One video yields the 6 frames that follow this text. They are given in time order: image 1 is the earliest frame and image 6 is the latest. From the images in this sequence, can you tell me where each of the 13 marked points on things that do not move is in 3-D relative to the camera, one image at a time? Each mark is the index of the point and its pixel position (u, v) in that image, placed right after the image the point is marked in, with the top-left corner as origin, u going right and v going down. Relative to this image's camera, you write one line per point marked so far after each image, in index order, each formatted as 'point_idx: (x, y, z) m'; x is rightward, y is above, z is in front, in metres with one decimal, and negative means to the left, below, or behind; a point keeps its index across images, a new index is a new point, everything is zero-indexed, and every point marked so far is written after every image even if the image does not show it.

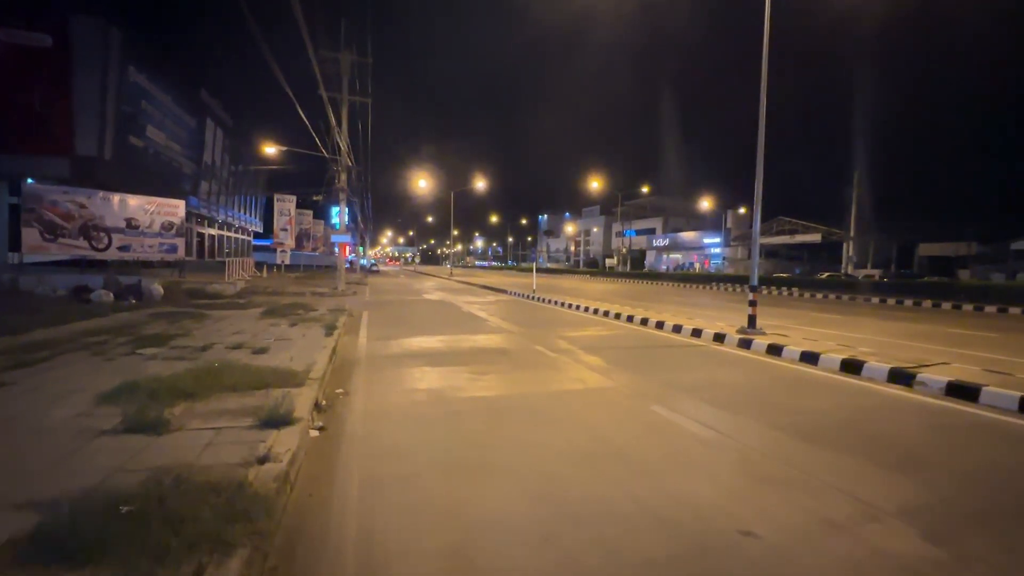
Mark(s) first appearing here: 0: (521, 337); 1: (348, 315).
0: (+0.2, -1.5, +14.2) m
1: (-6.1, -1.0, +17.6) m
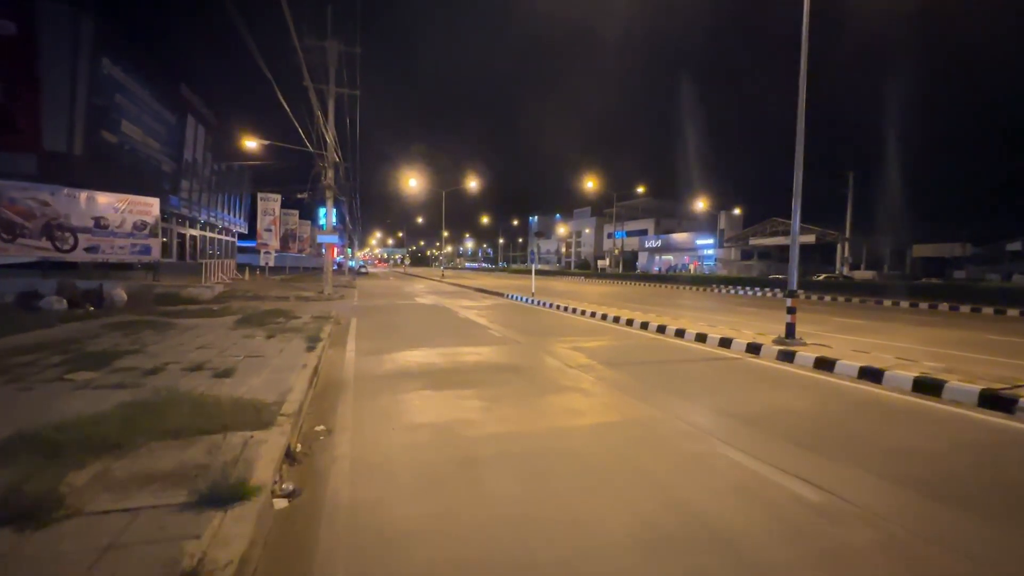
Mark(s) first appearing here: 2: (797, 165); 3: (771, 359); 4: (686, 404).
0: (+0.5, -1.6, +12.6) m
1: (-5.9, -1.2, +15.9) m
2: (+7.2, +3.1, +12.0) m
3: (+6.2, -1.7, +11.4) m
4: (+2.9, -1.9, +7.8) m
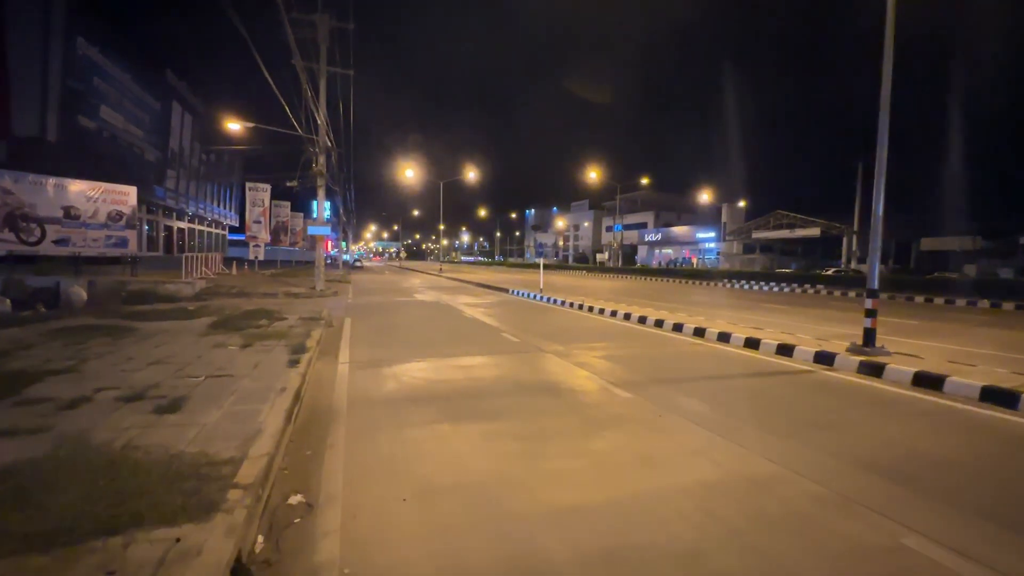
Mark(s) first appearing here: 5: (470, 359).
0: (+1.0, -1.6, +10.6) m
1: (-5.4, -1.1, +13.9) m
2: (+7.8, +3.1, +10.1) m
3: (+6.7, -1.7, +9.5) m
4: (+3.4, -1.9, +5.8) m
5: (-0.9, -1.5, +10.4) m
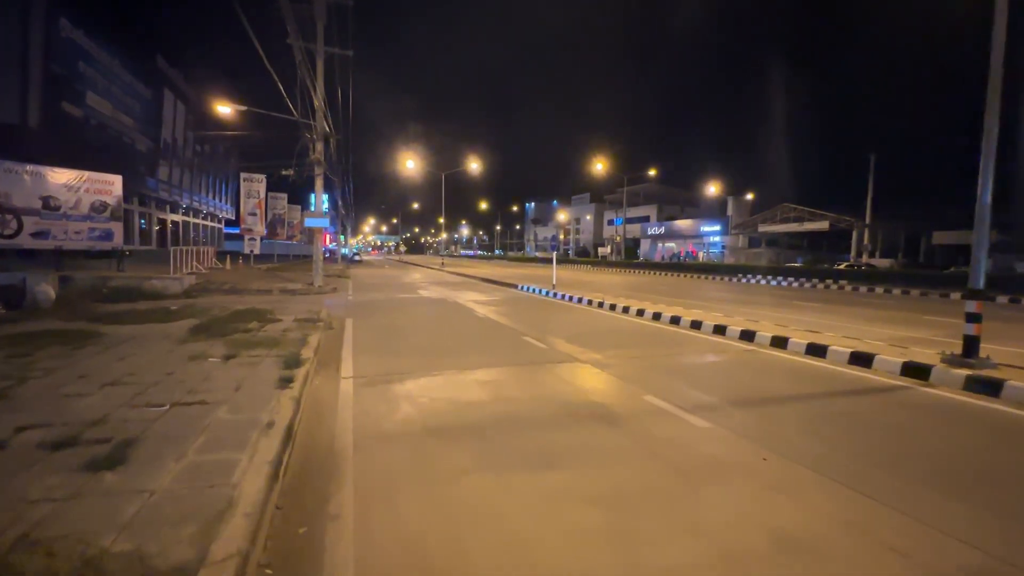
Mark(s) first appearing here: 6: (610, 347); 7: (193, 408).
0: (+1.6, -1.6, +9.0) m
1: (-4.8, -1.0, +12.2) m
2: (+8.4, +3.1, +8.4) m
3: (+7.3, -1.7, +7.9) m
4: (+4.1, -2.0, +4.3) m
5: (-0.3, -1.5, +8.8) m
6: (+2.3, -1.4, +11.3) m
7: (-3.7, -1.4, +5.6) m
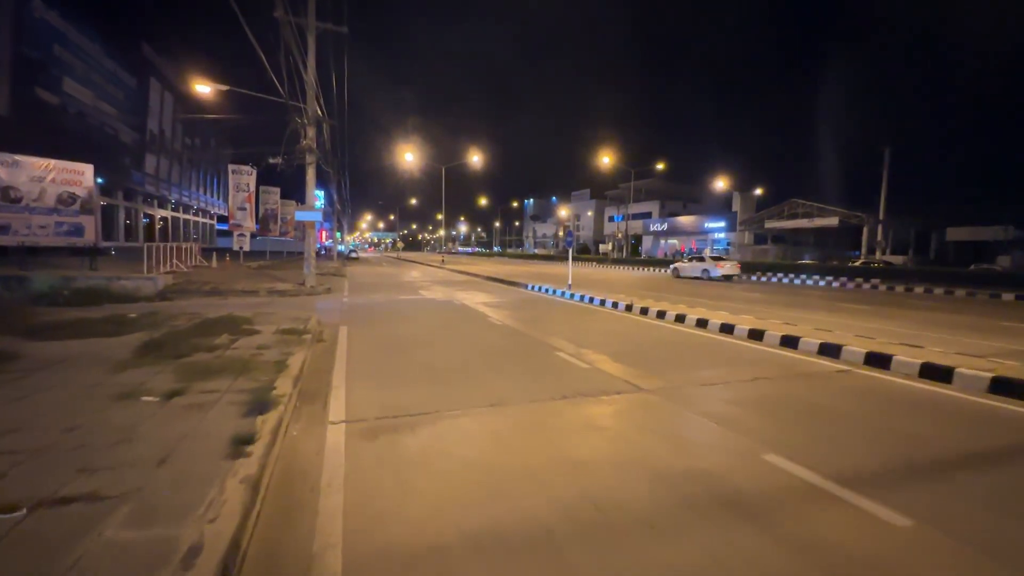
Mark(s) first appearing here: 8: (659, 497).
0: (+2.3, -1.7, +6.8) m
1: (-4.2, -1.1, +10.0) m
2: (+9.0, +3.0, +6.2) m
3: (+8.0, -1.8, +5.7) m
4: (+4.7, -2.1, +2.0) m
5: (+0.3, -1.6, +6.6) m
6: (+3.0, -1.5, +9.1) m
7: (-3.1, -1.5, +3.4) m
8: (+1.3, -1.8, +4.4) m
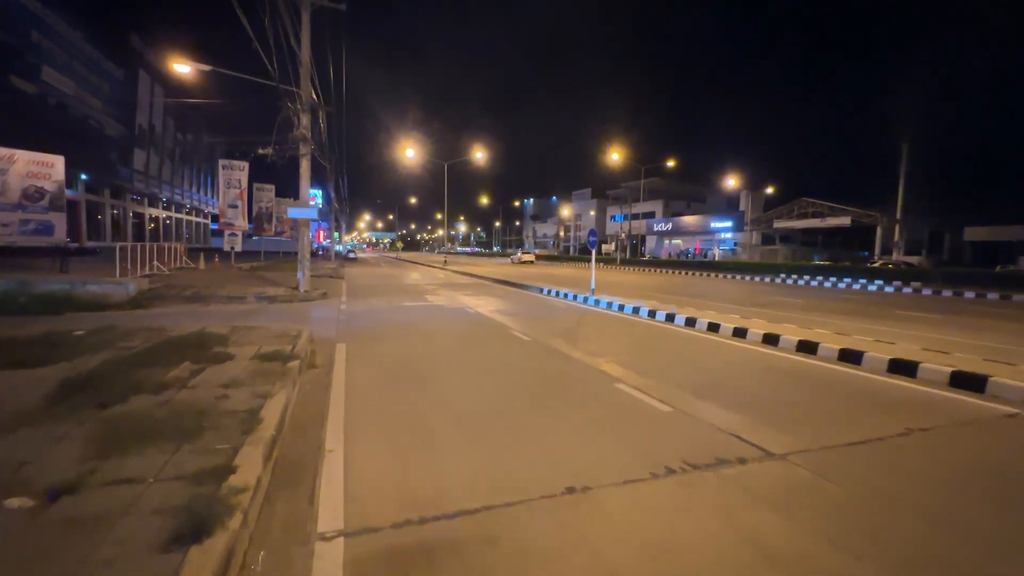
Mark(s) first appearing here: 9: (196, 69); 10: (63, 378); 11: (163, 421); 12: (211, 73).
0: (+3.0, -1.9, +4.5) m
1: (-3.4, -1.4, +7.7) m
2: (+9.8, +2.8, +4.0) m
3: (+8.8, -2.0, +3.5) m
4: (+5.5, -2.4, -0.2) m
5: (+1.1, -1.9, +4.3) m
6: (+3.7, -1.7, +6.8) m
7: (-2.3, -1.8, +1.1) m
8: (+2.1, -2.0, +2.1) m
9: (-12.4, +8.6, +19.1) m
10: (-6.1, -1.2, +6.5) m
11: (-3.7, -1.4, +5.1) m
12: (-11.7, +8.3, +18.6) m
